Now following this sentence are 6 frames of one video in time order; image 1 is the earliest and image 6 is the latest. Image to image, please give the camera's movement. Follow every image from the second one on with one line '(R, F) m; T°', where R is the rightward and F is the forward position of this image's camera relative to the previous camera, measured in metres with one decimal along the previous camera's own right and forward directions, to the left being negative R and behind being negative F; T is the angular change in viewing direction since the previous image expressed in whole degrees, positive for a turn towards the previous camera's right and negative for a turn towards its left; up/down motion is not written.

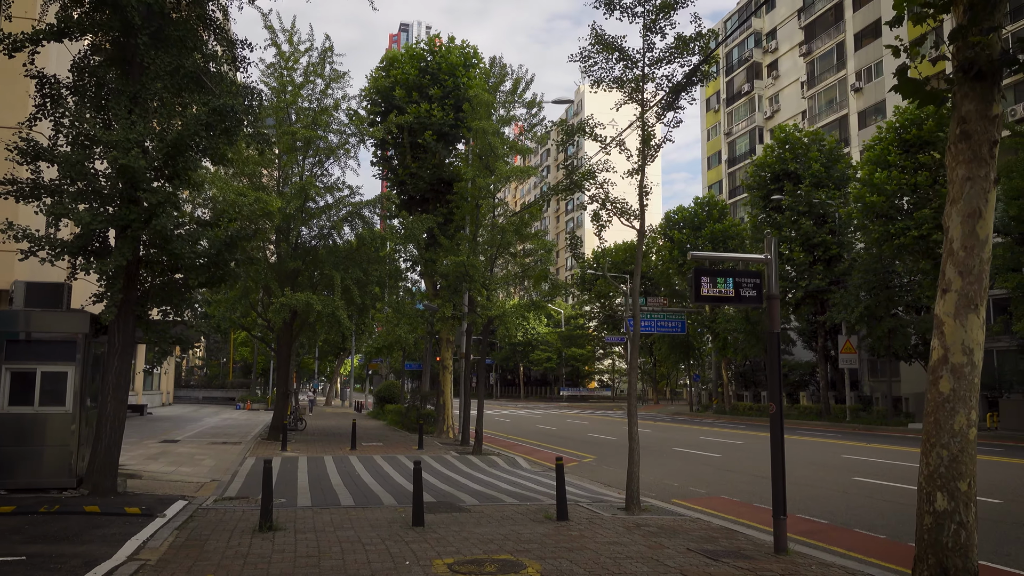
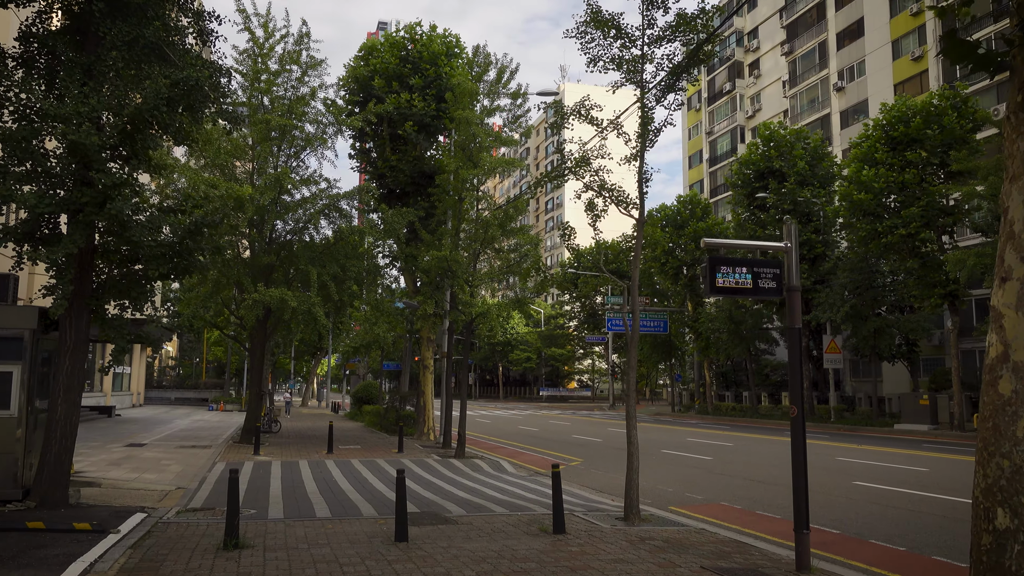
(-0.2, +0.8) m; +2°
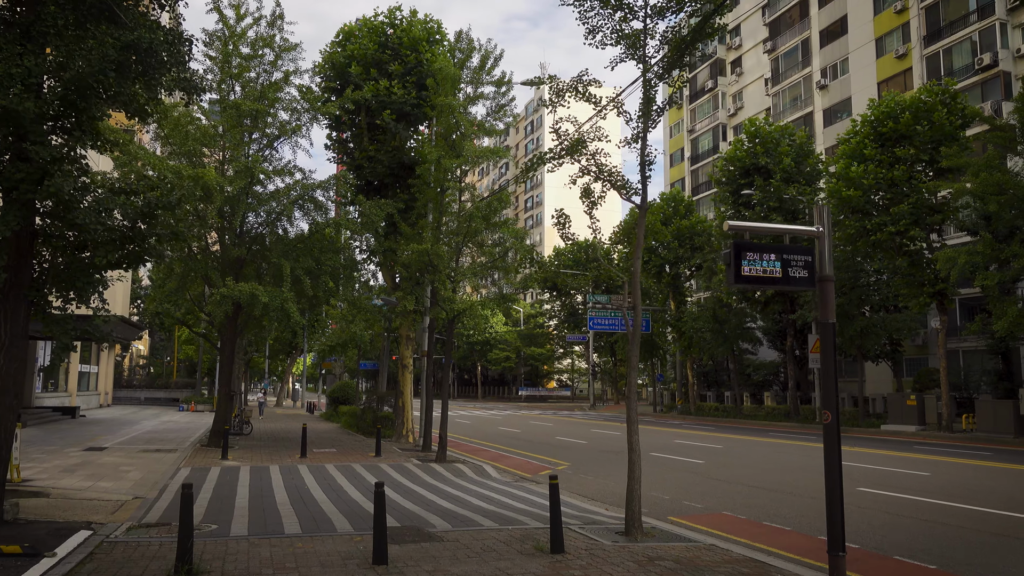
(-0.2, +0.9) m; +2°
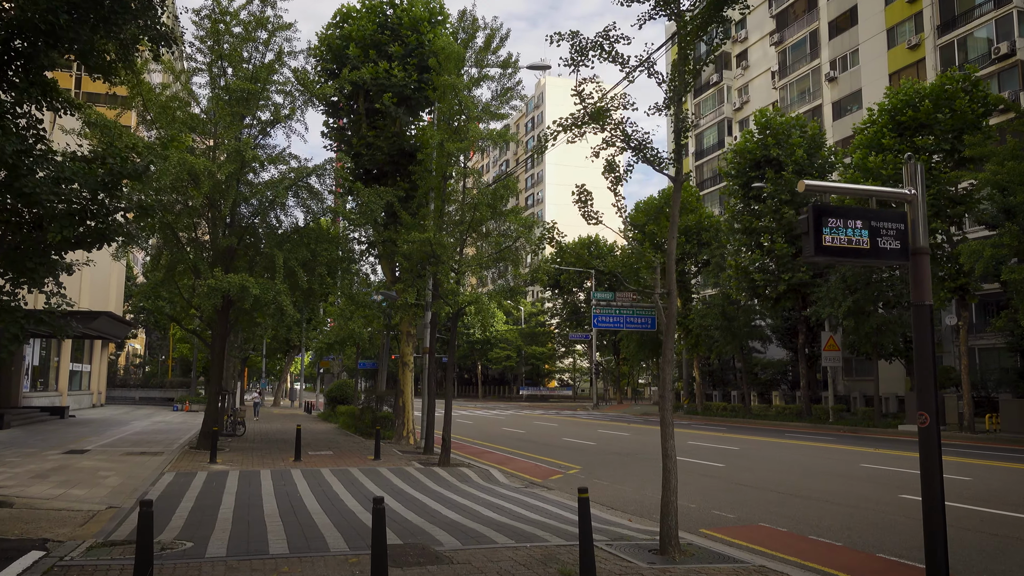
(-0.2, +1.1) m; 0°
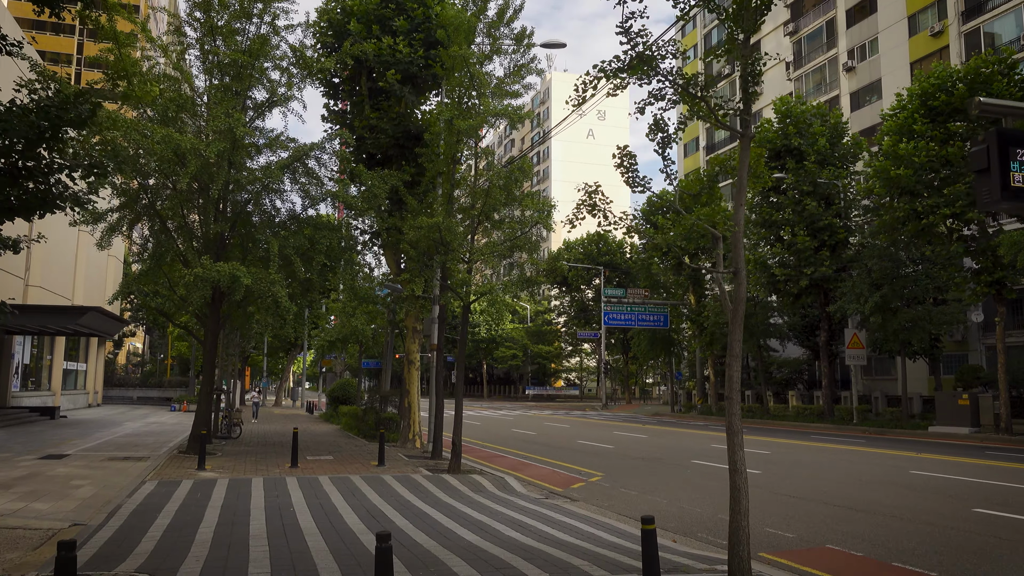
(-0.3, +1.4) m; 0°
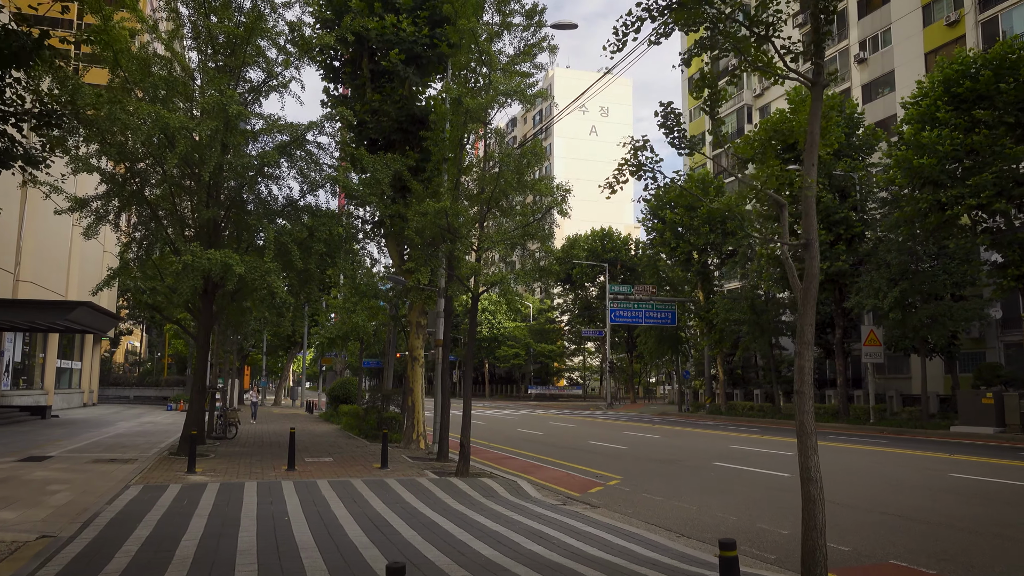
(-0.2, +1.0) m; 0°
